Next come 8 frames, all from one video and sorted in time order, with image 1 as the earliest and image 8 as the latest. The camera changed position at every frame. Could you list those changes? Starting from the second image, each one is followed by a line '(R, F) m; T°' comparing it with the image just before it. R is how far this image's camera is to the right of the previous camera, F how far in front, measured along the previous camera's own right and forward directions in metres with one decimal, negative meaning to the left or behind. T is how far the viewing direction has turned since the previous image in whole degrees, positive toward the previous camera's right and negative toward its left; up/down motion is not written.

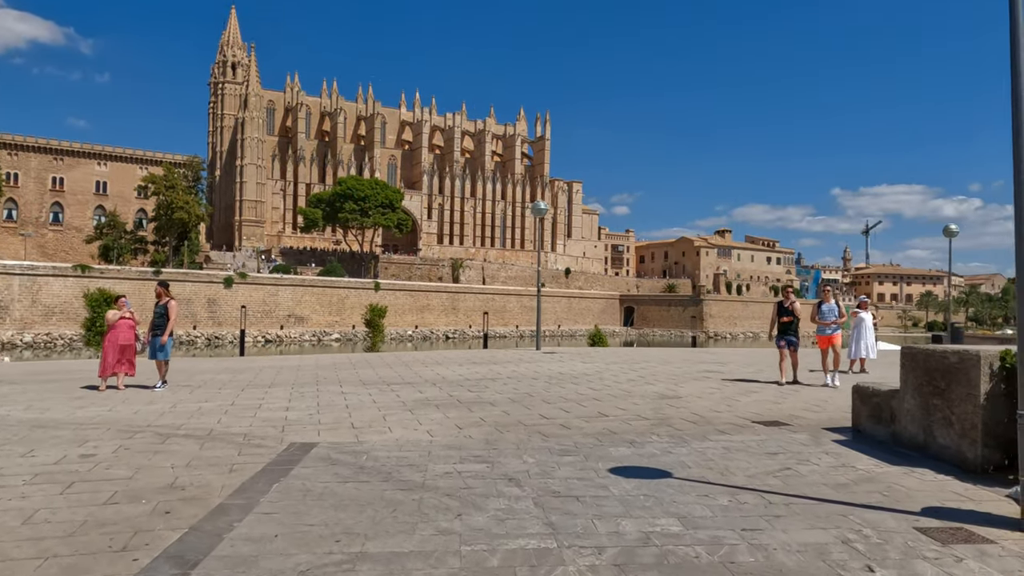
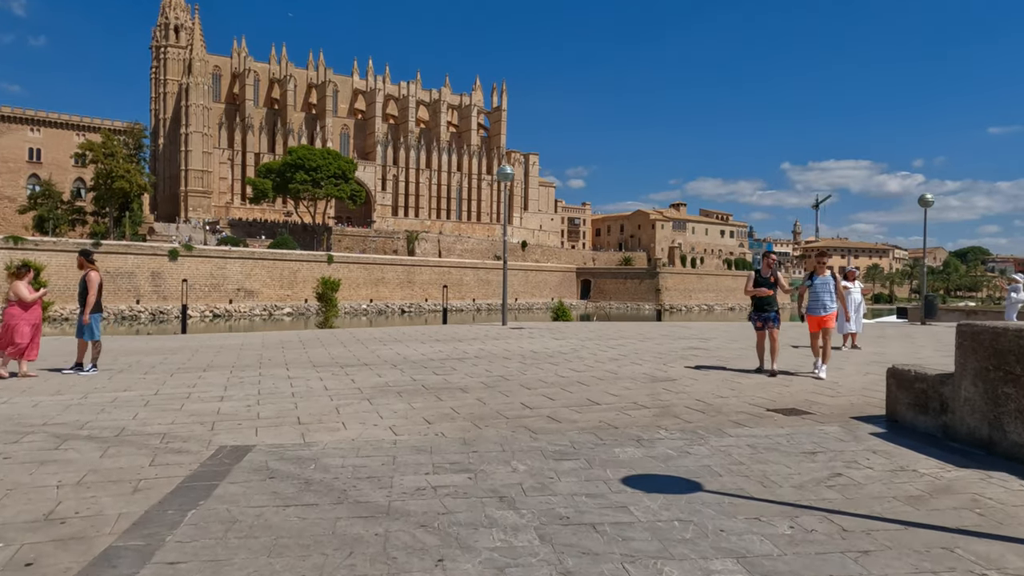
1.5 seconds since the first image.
(-0.2, +1.1) m; +3°
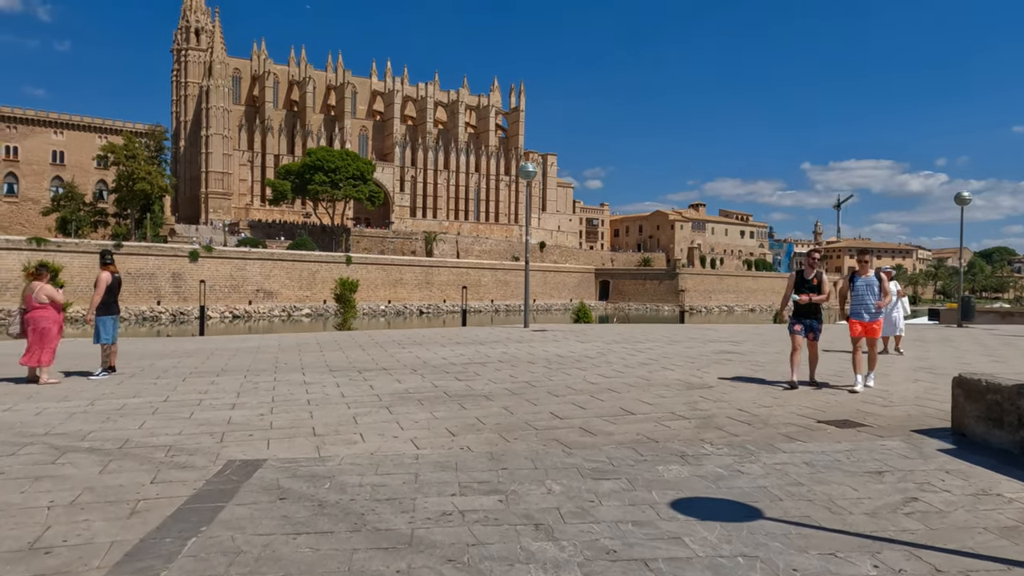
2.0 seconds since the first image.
(-0.1, +0.4) m; -1°
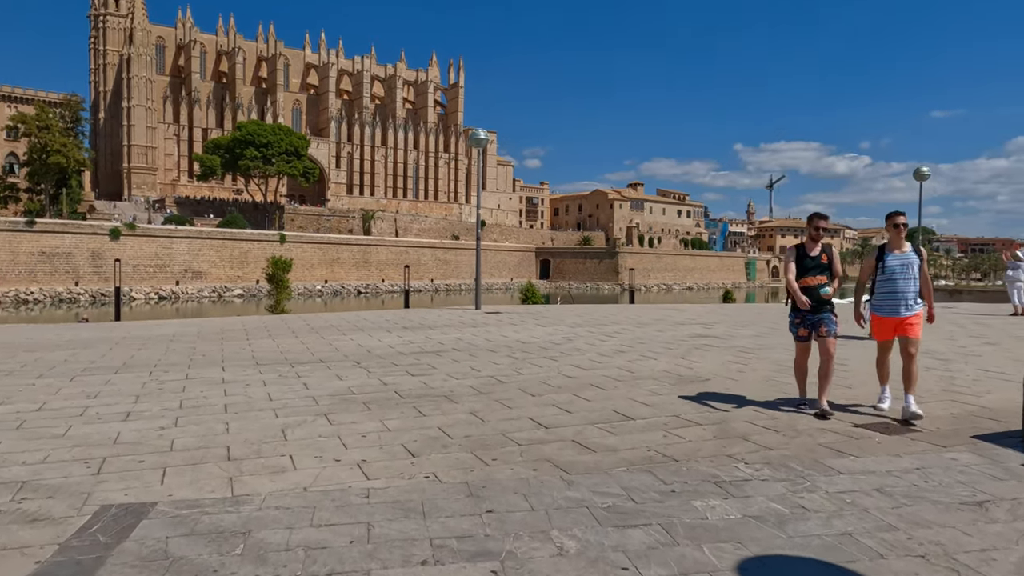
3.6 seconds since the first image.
(-0.2, +1.1) m; +5°
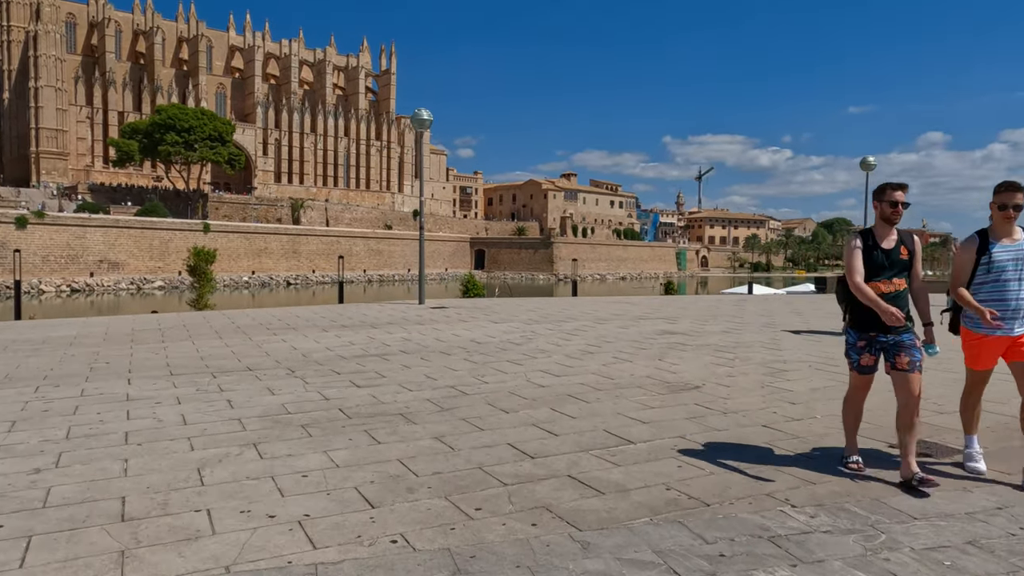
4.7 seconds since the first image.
(-0.2, +0.8) m; +5°
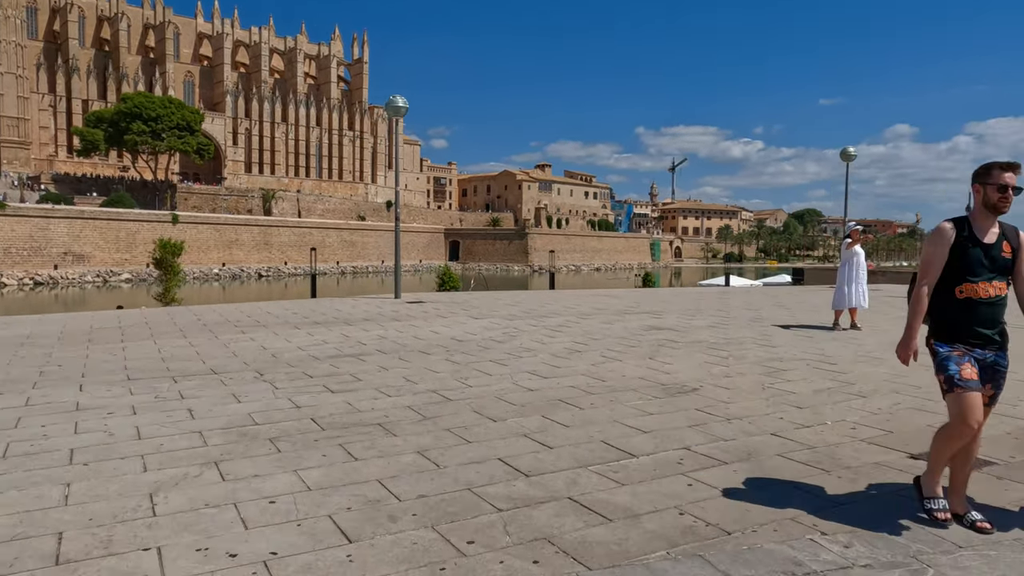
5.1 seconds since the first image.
(-0.1, +0.4) m; +2°
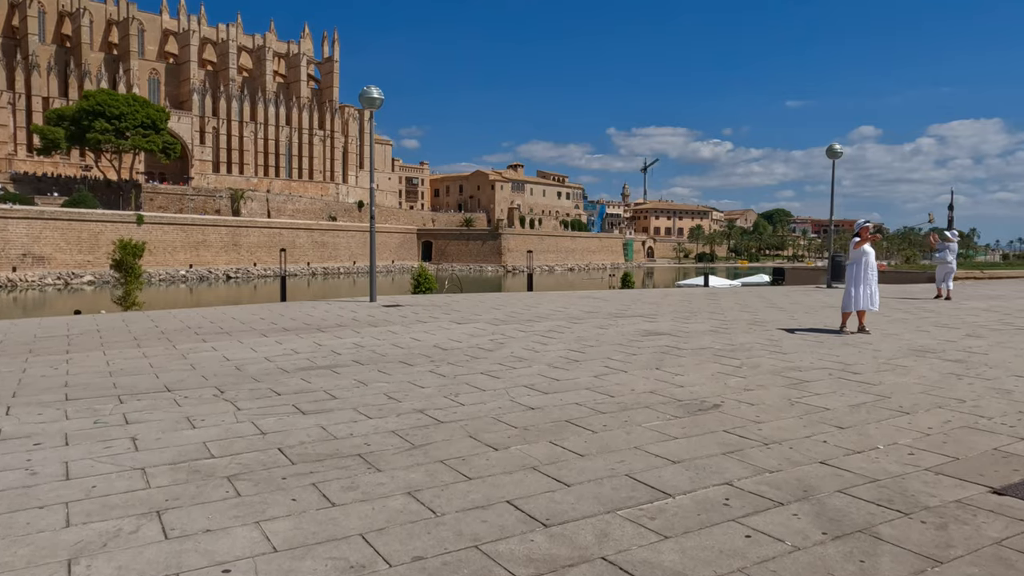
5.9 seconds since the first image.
(-0.1, +0.6) m; +2°
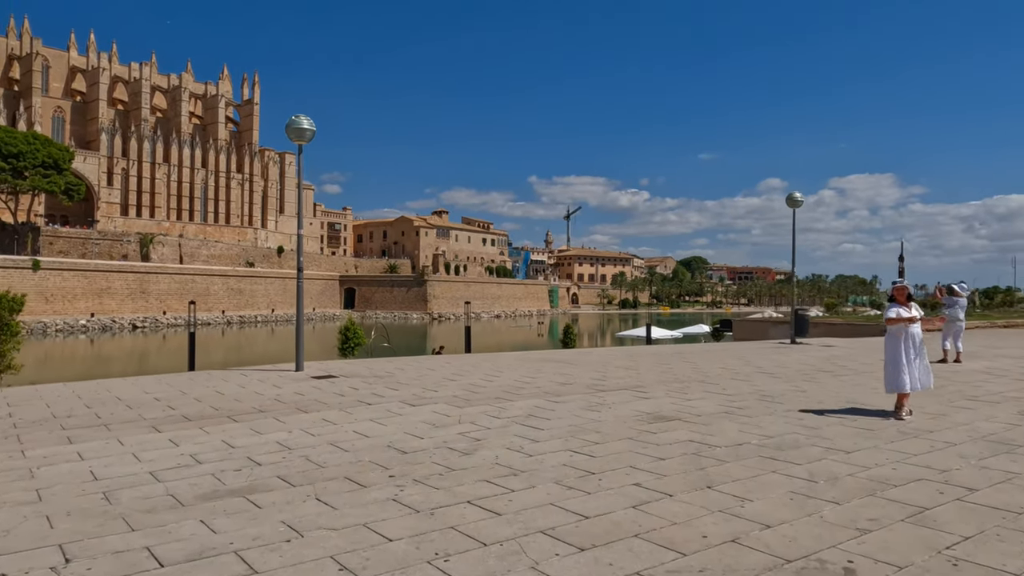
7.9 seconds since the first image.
(-0.4, +1.6) m; +6°
